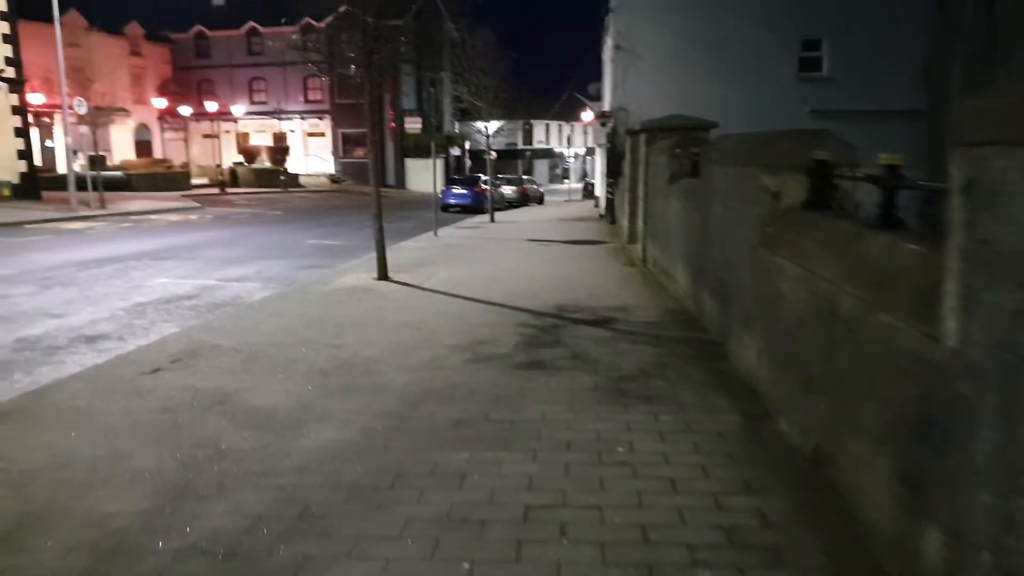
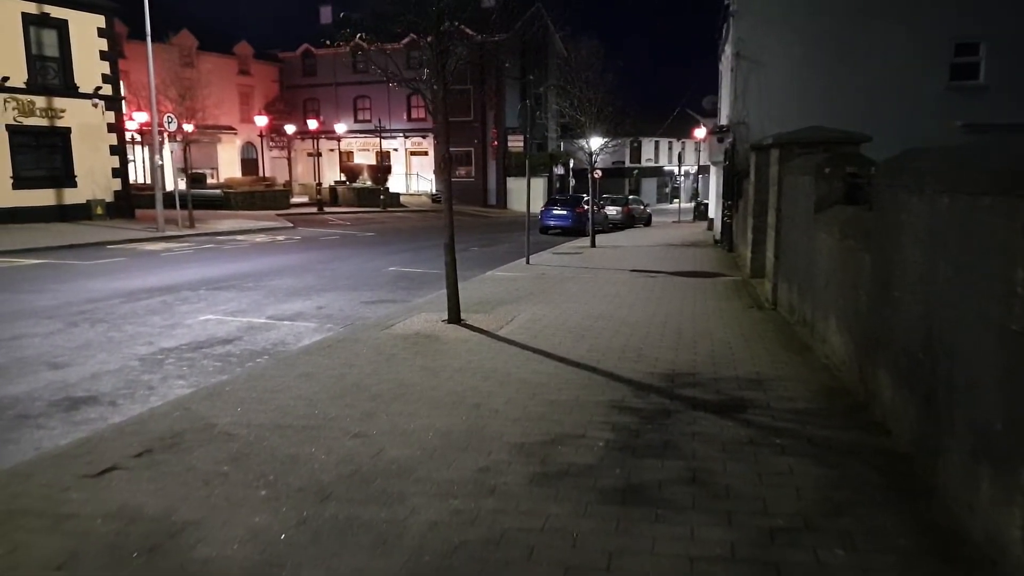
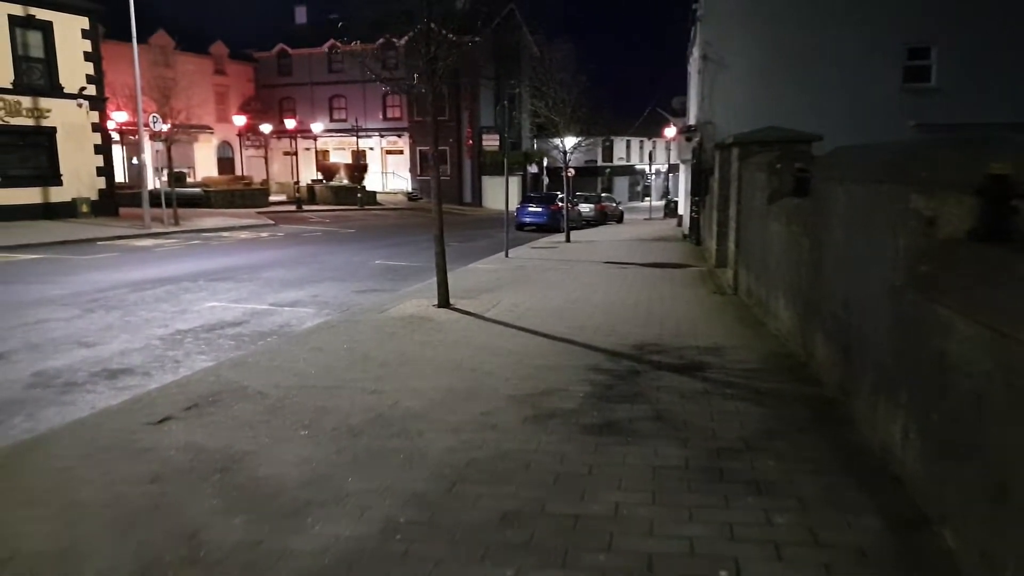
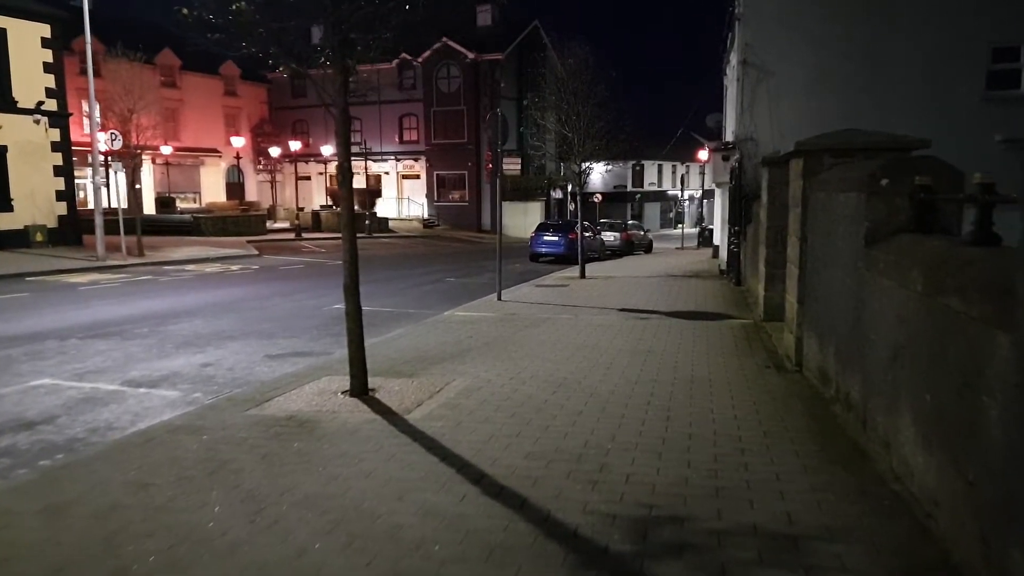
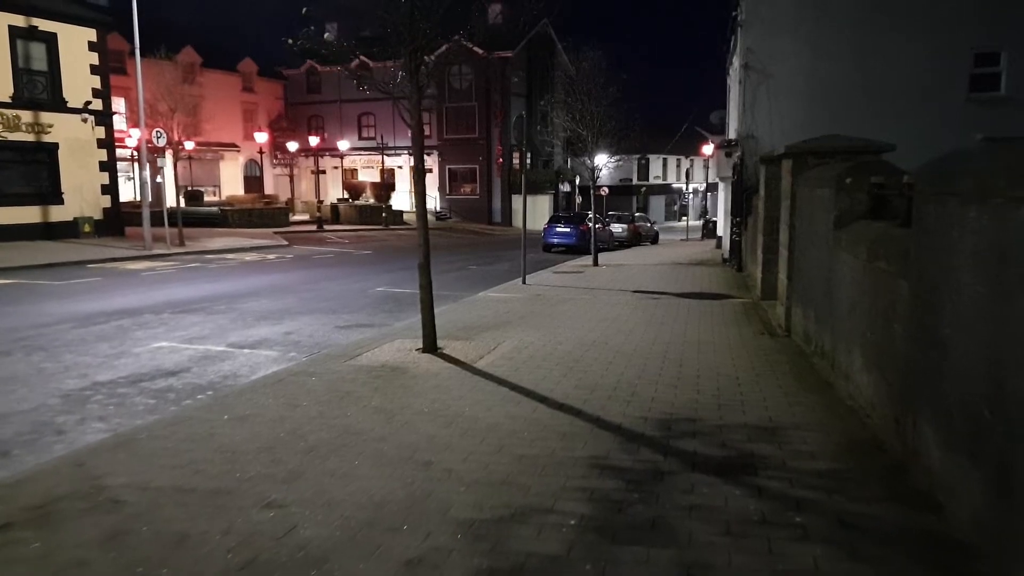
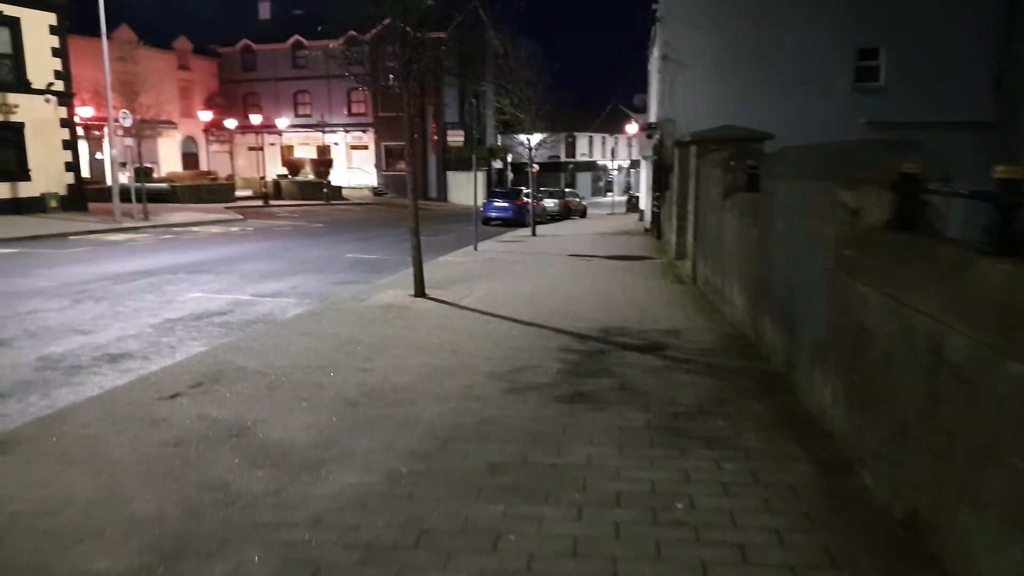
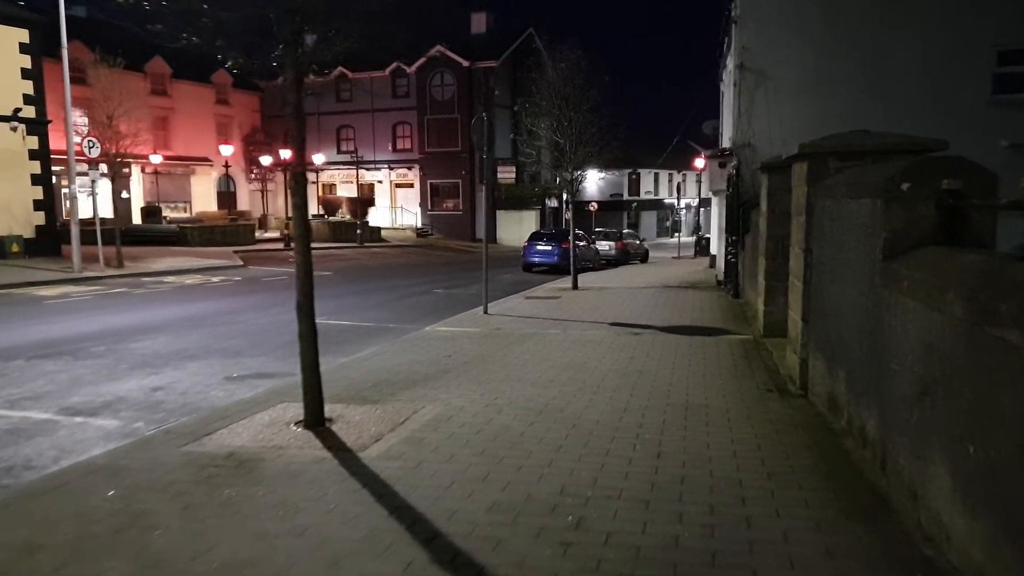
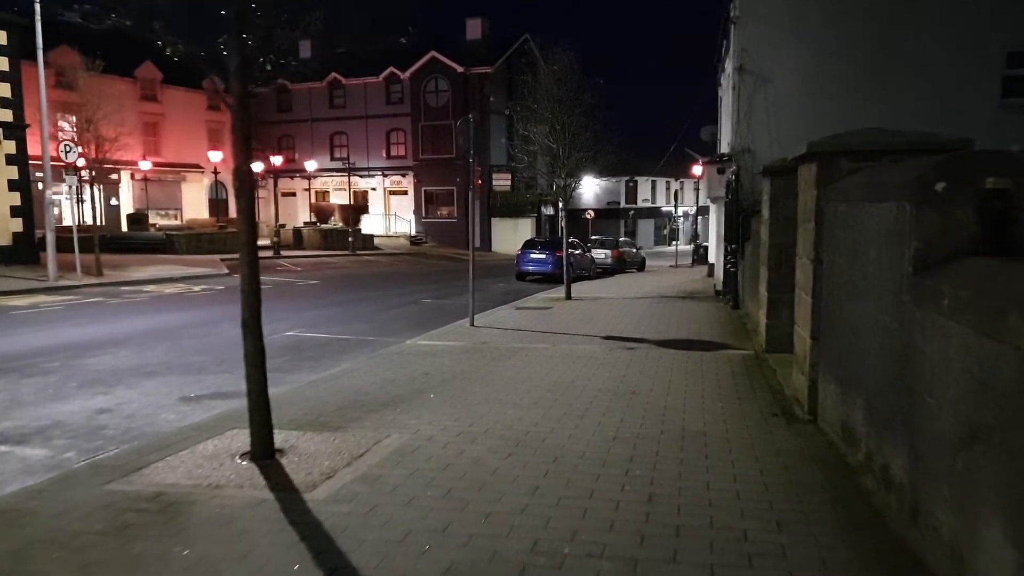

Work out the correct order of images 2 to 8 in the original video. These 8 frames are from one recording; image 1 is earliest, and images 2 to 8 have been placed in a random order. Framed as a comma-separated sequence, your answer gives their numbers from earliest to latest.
6, 3, 2, 5, 4, 7, 8
